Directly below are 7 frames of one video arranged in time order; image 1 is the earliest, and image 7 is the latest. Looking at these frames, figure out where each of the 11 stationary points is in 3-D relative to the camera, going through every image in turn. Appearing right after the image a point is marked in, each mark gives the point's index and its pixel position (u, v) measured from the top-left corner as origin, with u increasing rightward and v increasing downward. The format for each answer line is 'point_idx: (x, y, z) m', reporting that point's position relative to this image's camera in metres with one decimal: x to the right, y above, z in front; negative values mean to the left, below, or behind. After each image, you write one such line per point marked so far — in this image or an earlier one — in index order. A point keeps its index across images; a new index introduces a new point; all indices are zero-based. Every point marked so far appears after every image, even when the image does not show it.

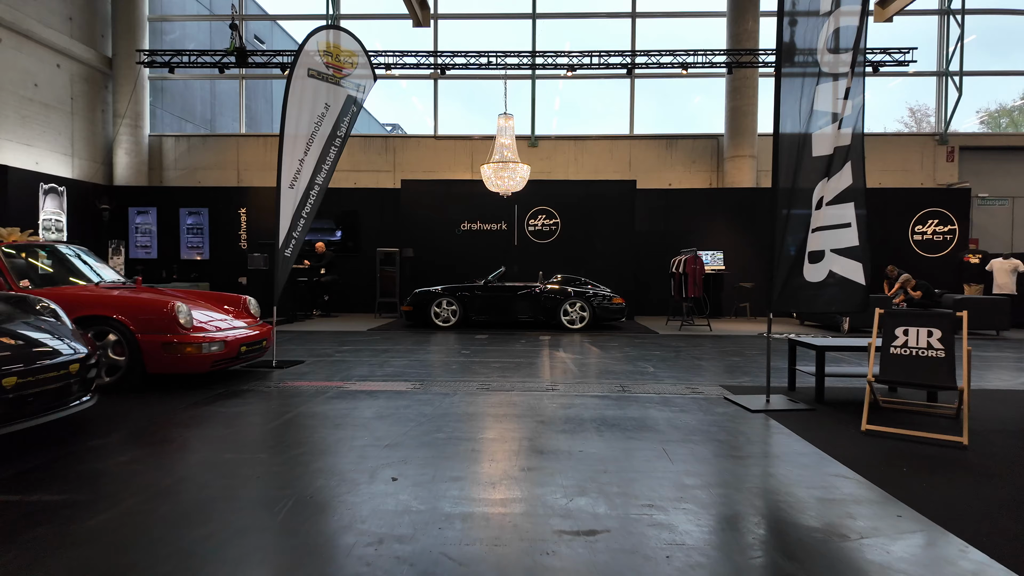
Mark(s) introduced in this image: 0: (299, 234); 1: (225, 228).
0: (-2.2, +0.5, +6.1) m
1: (-6.2, +1.3, +12.9) m
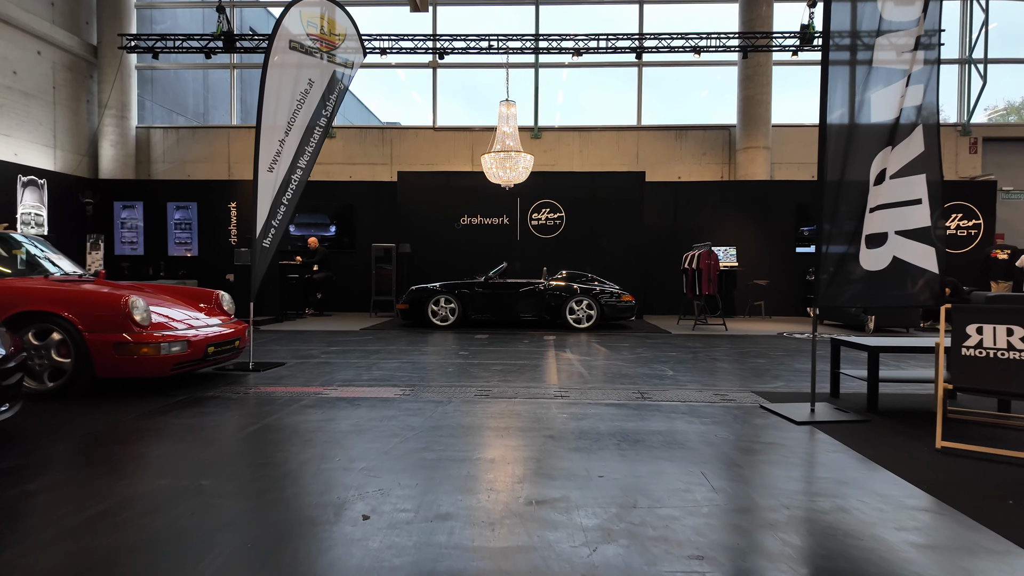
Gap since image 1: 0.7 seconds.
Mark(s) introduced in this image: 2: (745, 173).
0: (-2.1, +0.6, +5.5) m
1: (-6.1, +1.3, +12.4) m
2: (+4.8, +2.4, +12.4) m
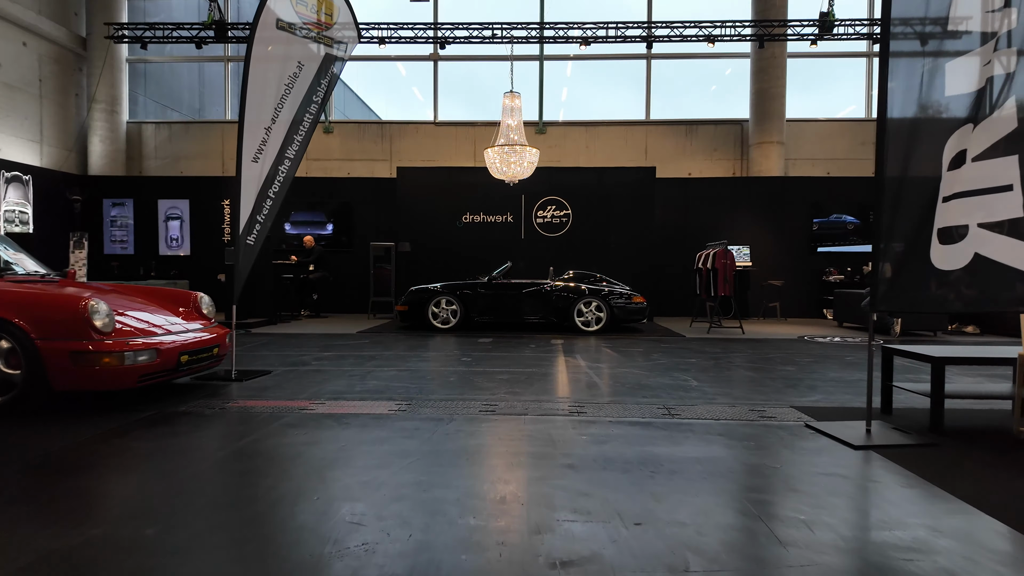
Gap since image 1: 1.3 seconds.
0: (-2.1, +0.6, +5.0) m
1: (-6.1, +1.3, +11.9) m
2: (+4.9, +2.4, +11.9) m
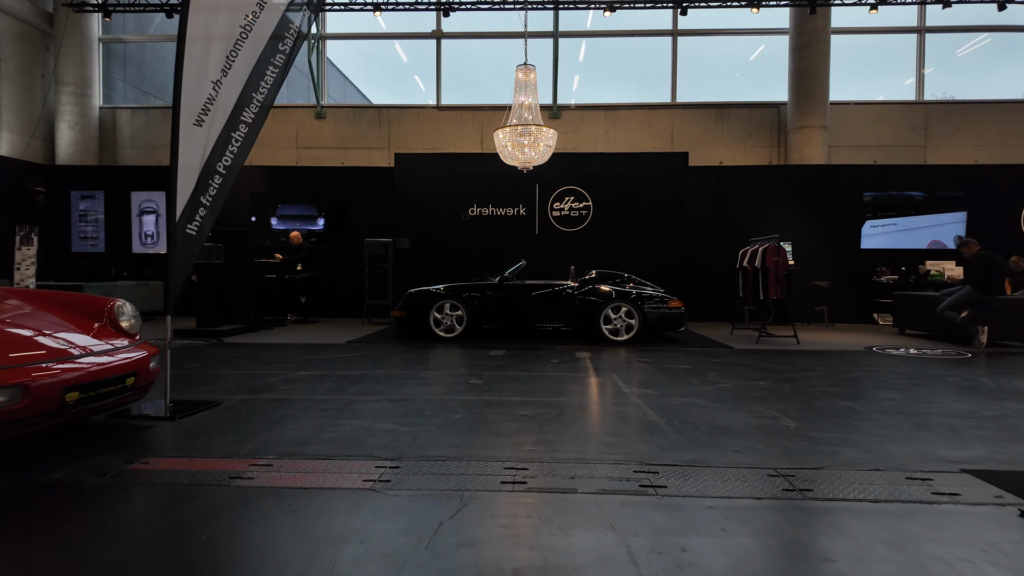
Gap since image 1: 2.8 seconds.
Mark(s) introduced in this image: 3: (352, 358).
0: (-1.9, +0.5, +3.8) m
1: (-5.9, +1.3, +10.8) m
2: (+5.1, +2.3, +10.7) m
3: (-1.6, -0.7, +5.9) m
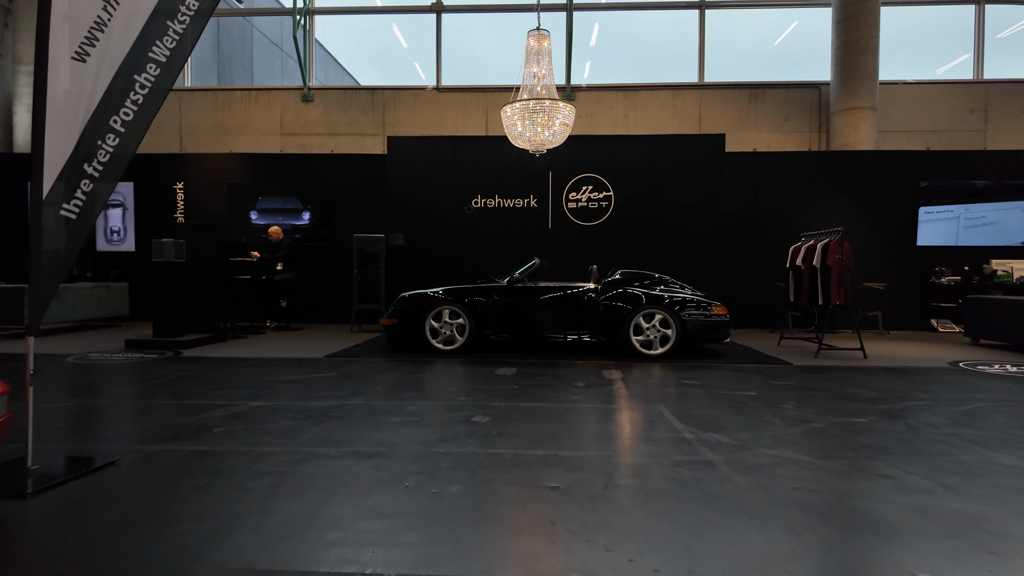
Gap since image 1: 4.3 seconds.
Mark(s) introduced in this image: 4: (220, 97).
0: (-1.8, +0.5, +2.7) m
1: (-5.7, +1.3, +9.6) m
2: (+5.2, +2.3, +9.5) m
3: (-1.5, -0.7, +4.7) m
4: (-5.2, +3.4, +10.6) m
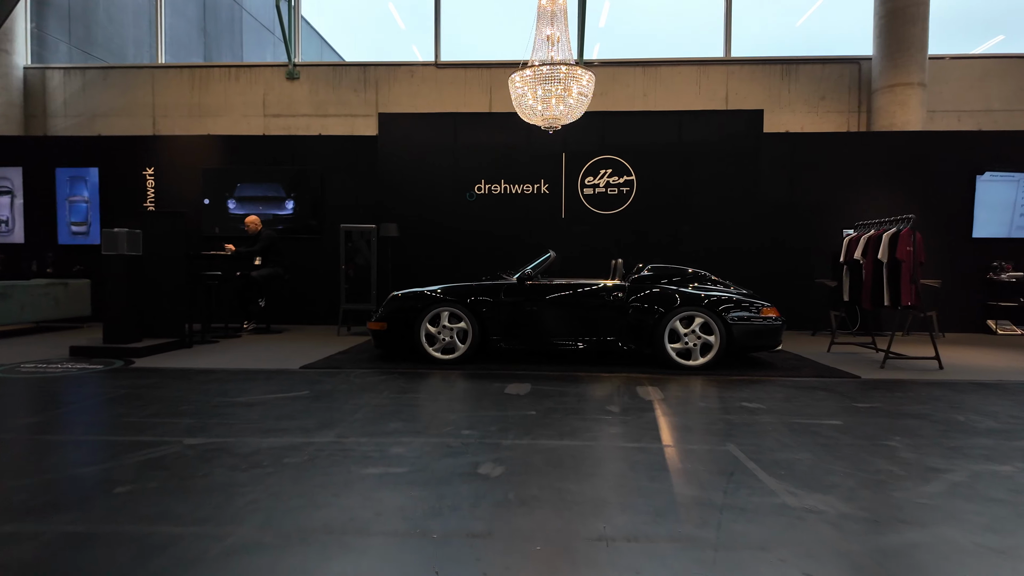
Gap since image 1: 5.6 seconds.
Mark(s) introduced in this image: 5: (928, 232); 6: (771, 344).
0: (-1.7, +0.5, +1.7) m
1: (-5.6, +1.3, +8.7) m
2: (+5.3, +2.3, +8.5) m
3: (-1.4, -0.7, +3.8) m
4: (-5.1, +3.5, +9.6) m
5: (+5.5, +0.7, +7.8) m
6: (+2.2, -0.5, +5.0) m
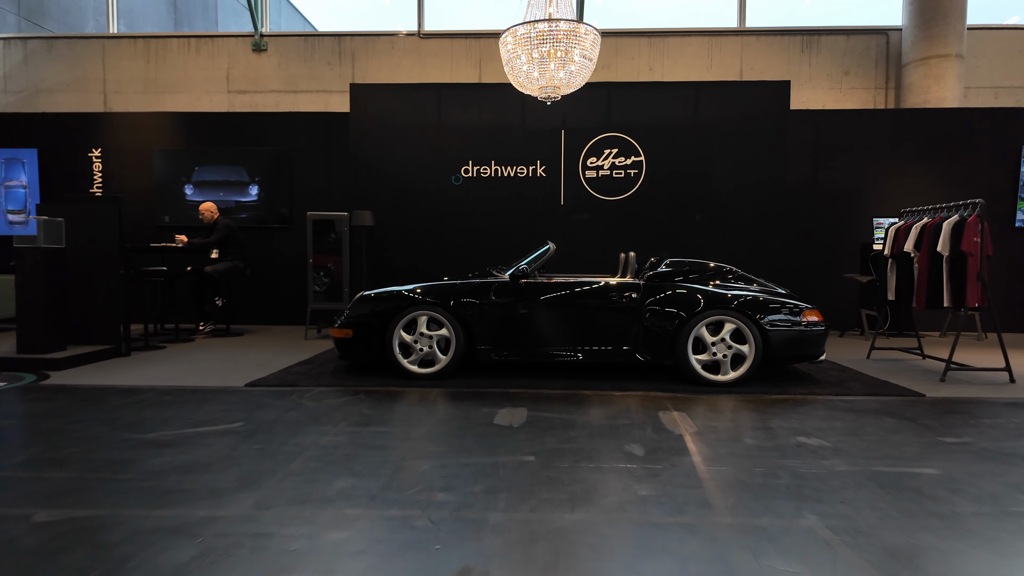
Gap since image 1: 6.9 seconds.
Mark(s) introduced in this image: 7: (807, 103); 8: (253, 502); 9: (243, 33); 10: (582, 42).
0: (-1.7, +0.5, +0.8) m
1: (-5.7, +1.4, +7.7) m
2: (+5.2, +2.4, +7.7) m
3: (-1.4, -0.7, +2.9) m
4: (-5.2, +3.5, +8.6) m
5: (+5.4, +0.8, +7.0) m
6: (+2.1, -0.5, +4.2) m
7: (+4.0, +2.5, +8.2) m
8: (-0.9, -0.8, +2.1) m
9: (-3.9, +3.7, +8.6) m
10: (+0.6, +2.1, +5.0) m
